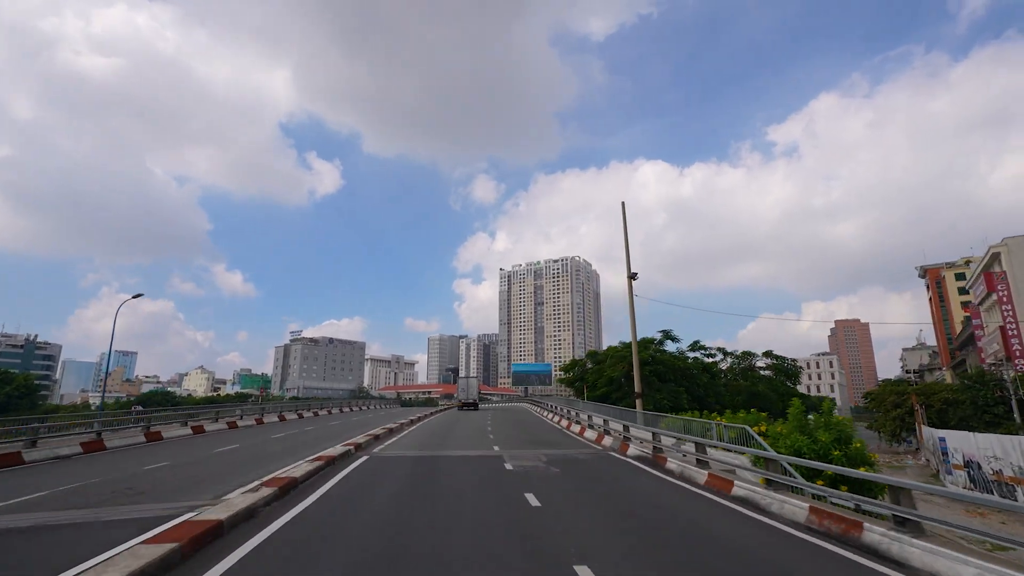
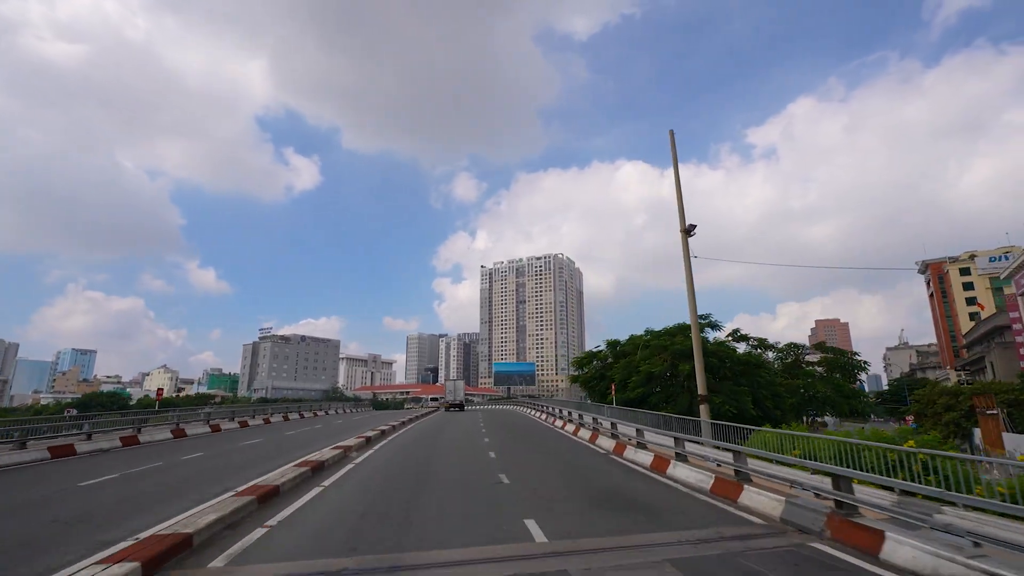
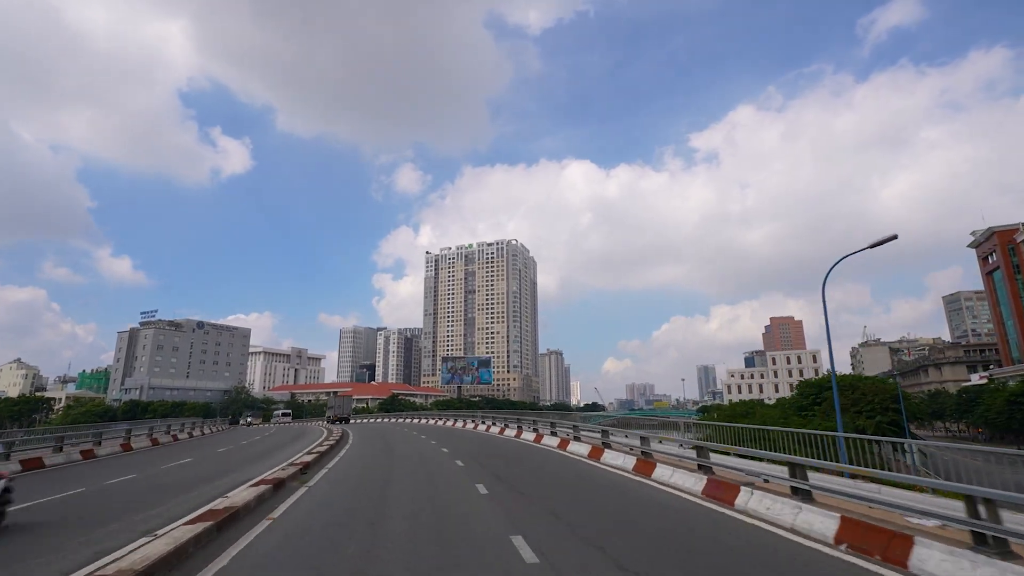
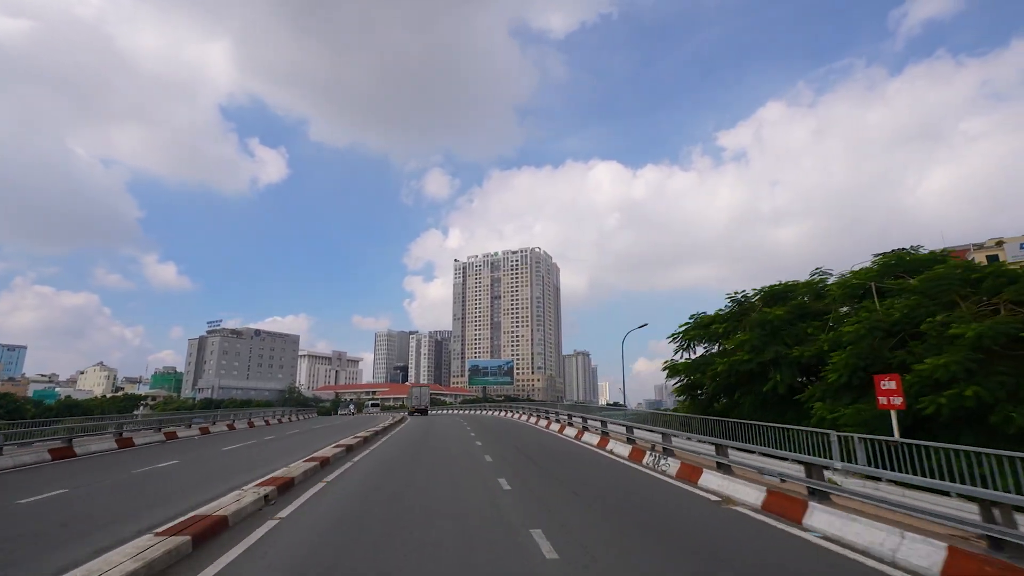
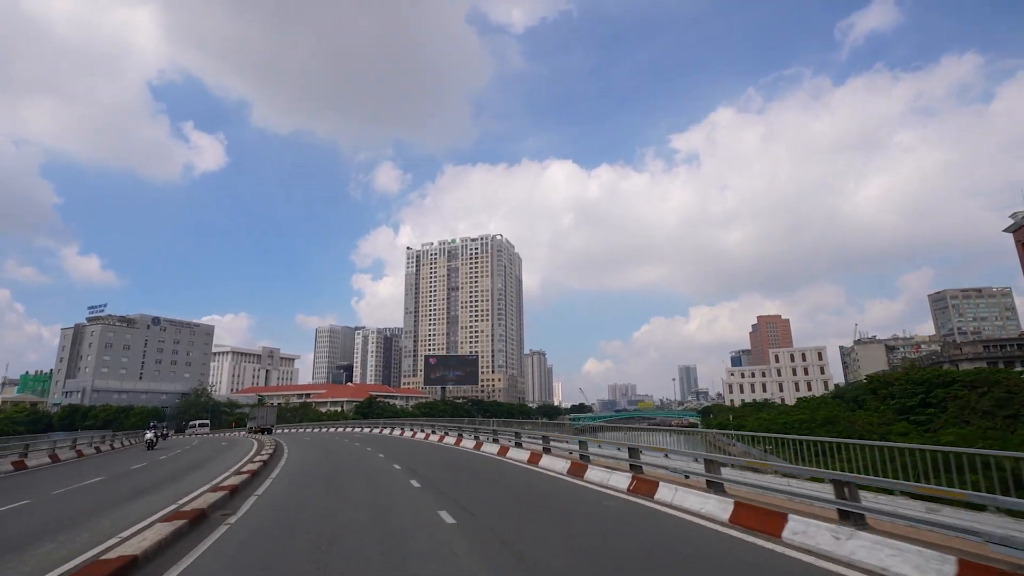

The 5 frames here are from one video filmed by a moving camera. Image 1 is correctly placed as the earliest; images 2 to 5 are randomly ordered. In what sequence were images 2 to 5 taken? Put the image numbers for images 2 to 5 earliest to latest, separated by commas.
2, 4, 3, 5
